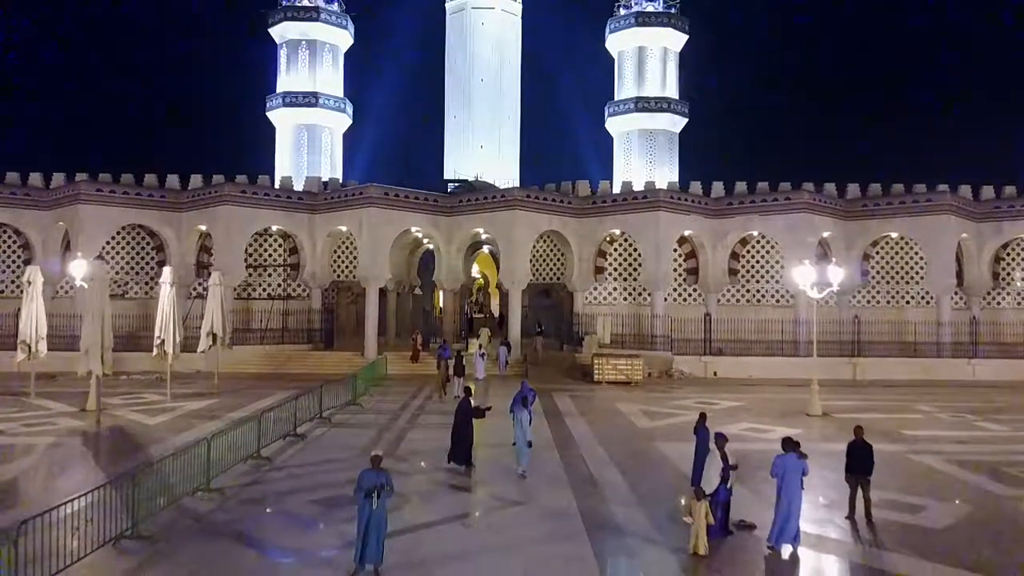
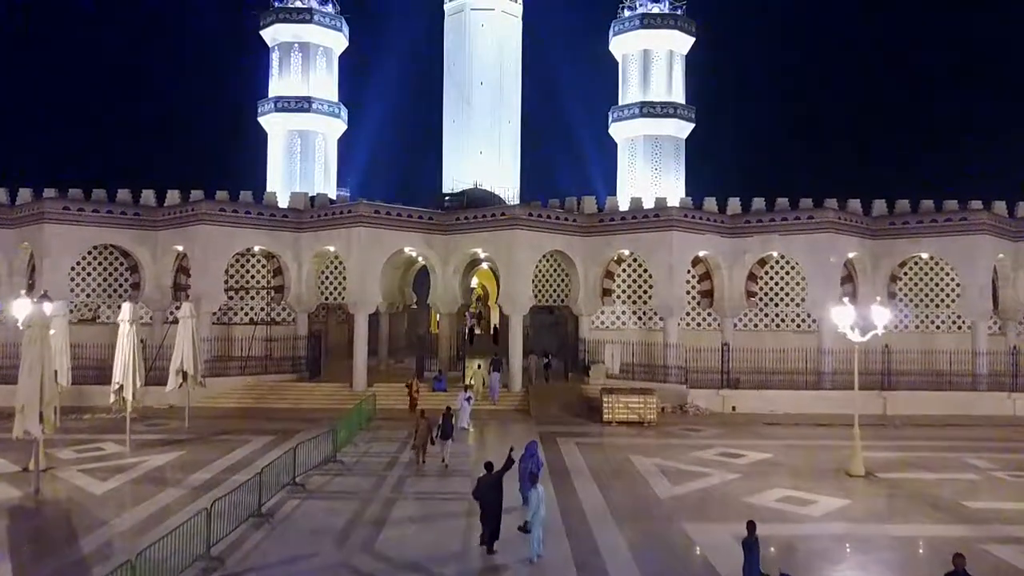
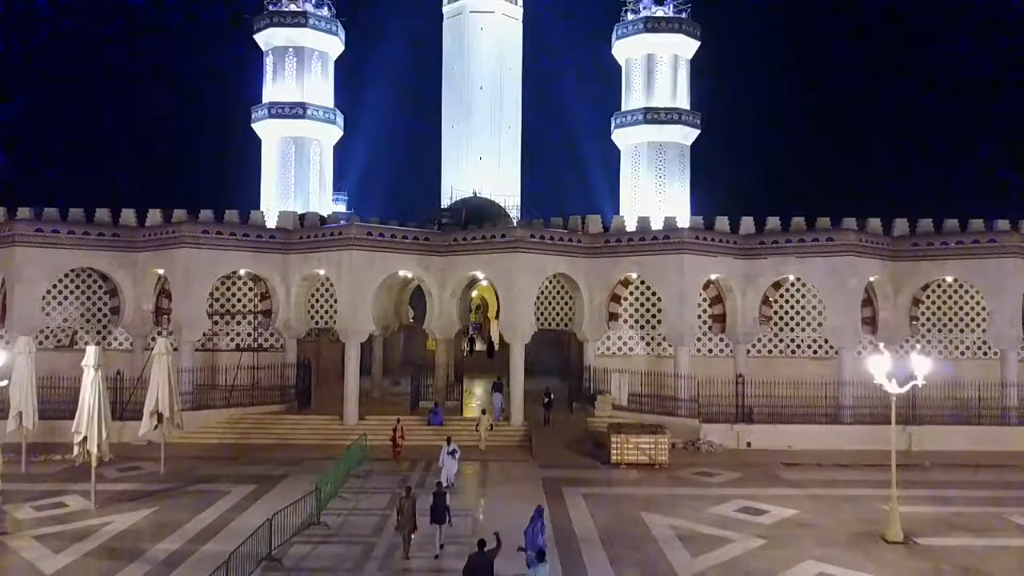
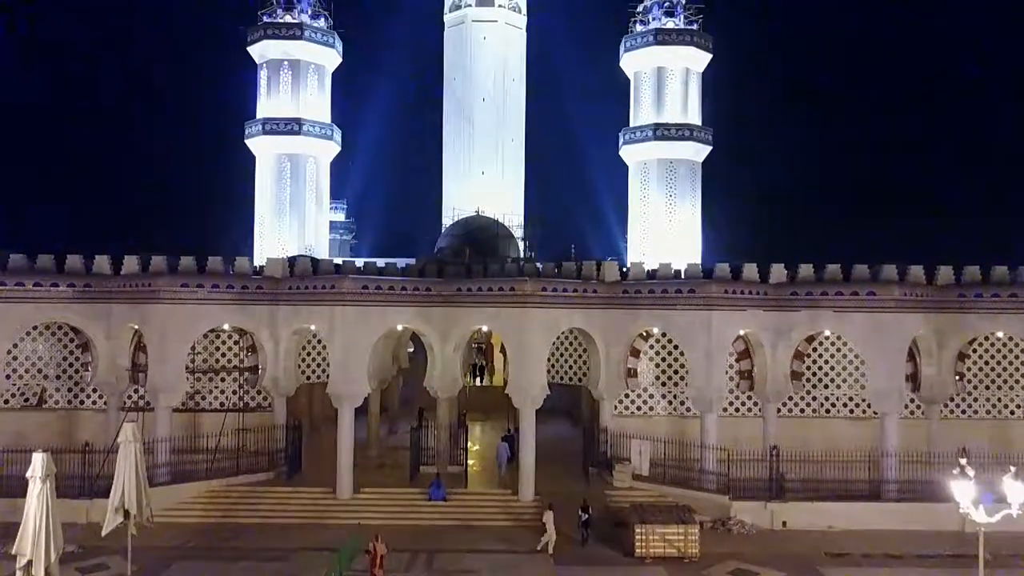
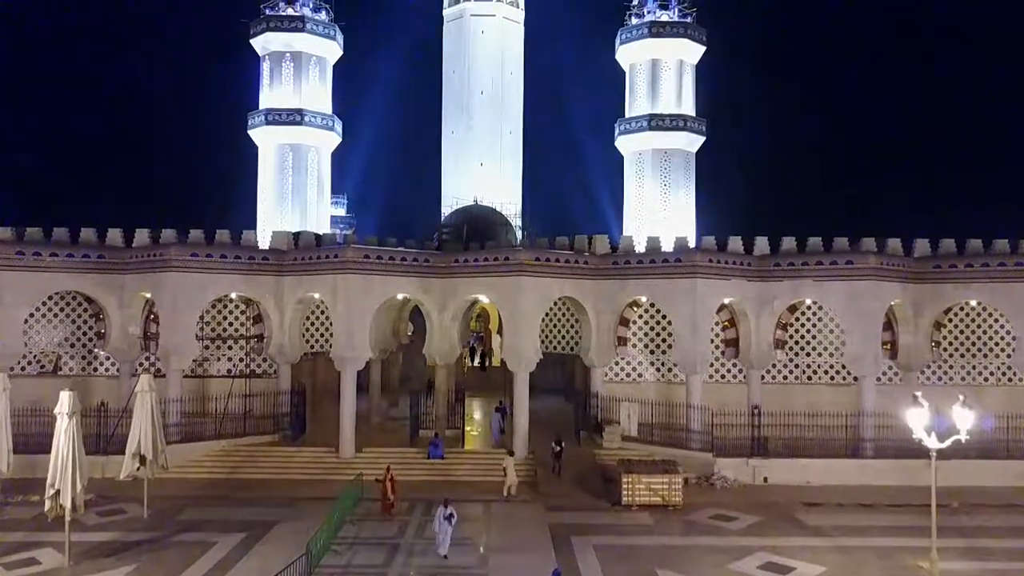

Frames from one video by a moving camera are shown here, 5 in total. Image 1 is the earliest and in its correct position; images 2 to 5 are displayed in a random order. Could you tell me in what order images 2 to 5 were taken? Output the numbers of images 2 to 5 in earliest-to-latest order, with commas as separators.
2, 3, 5, 4
